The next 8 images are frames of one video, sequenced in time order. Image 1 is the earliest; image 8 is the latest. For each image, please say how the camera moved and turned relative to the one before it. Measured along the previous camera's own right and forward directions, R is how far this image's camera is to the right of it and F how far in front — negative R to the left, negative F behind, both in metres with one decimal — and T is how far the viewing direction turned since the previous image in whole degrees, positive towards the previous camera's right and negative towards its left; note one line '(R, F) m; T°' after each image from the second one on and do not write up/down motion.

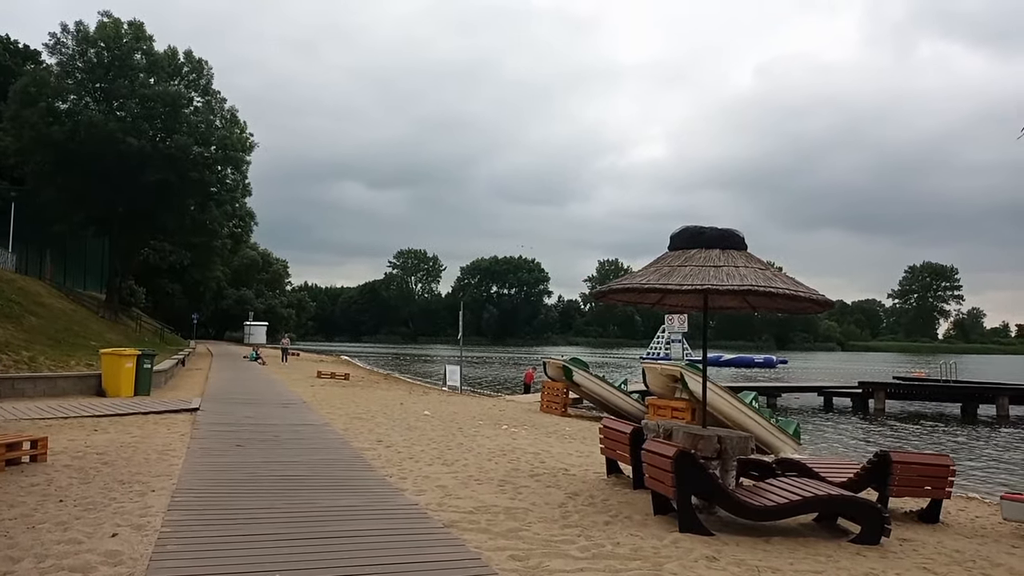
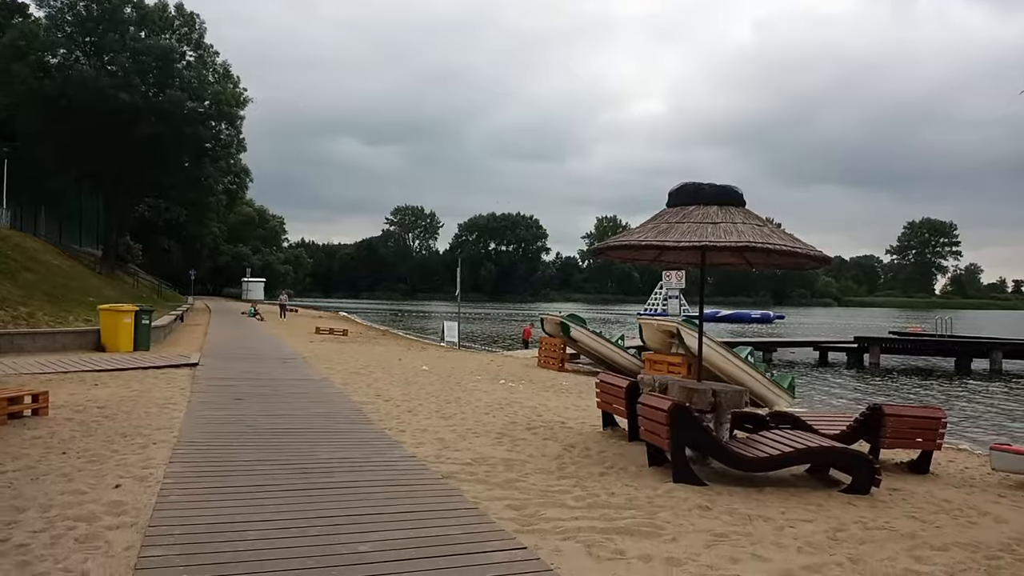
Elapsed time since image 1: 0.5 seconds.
(0.0, 0.0) m; 0°
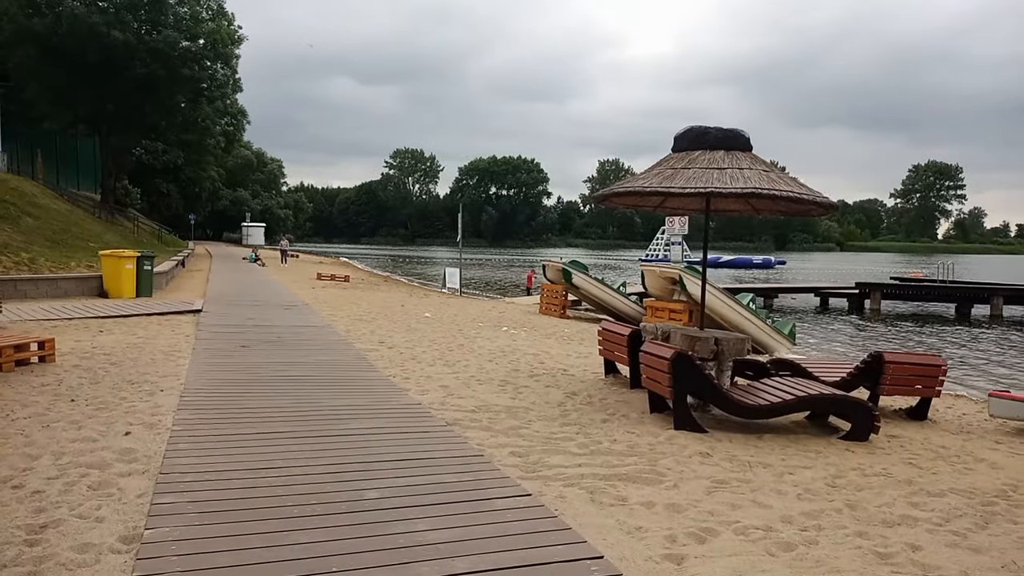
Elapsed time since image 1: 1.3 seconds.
(0.0, 0.0) m; 0°
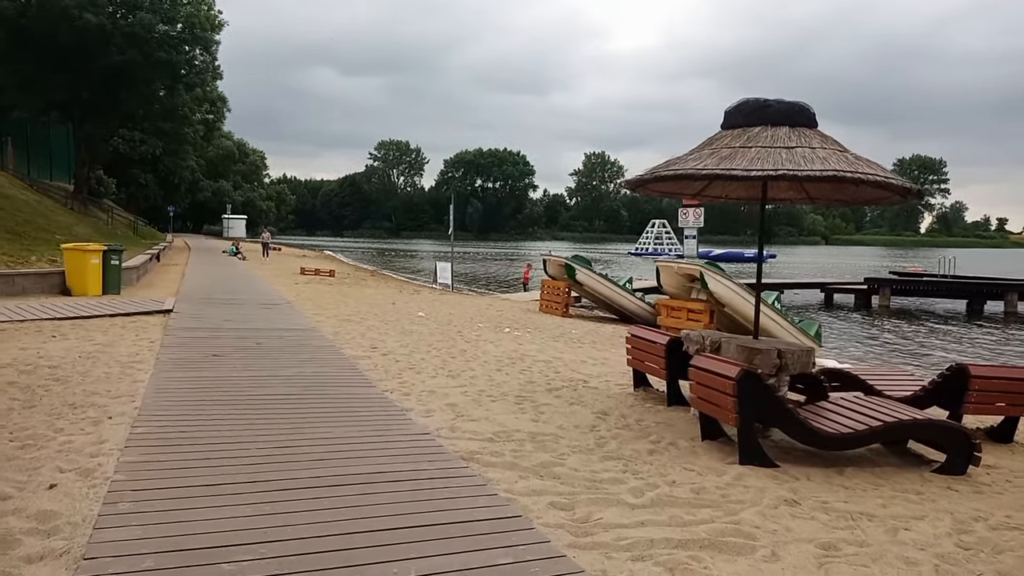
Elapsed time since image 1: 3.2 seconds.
(-0.4, +1.3) m; +1°
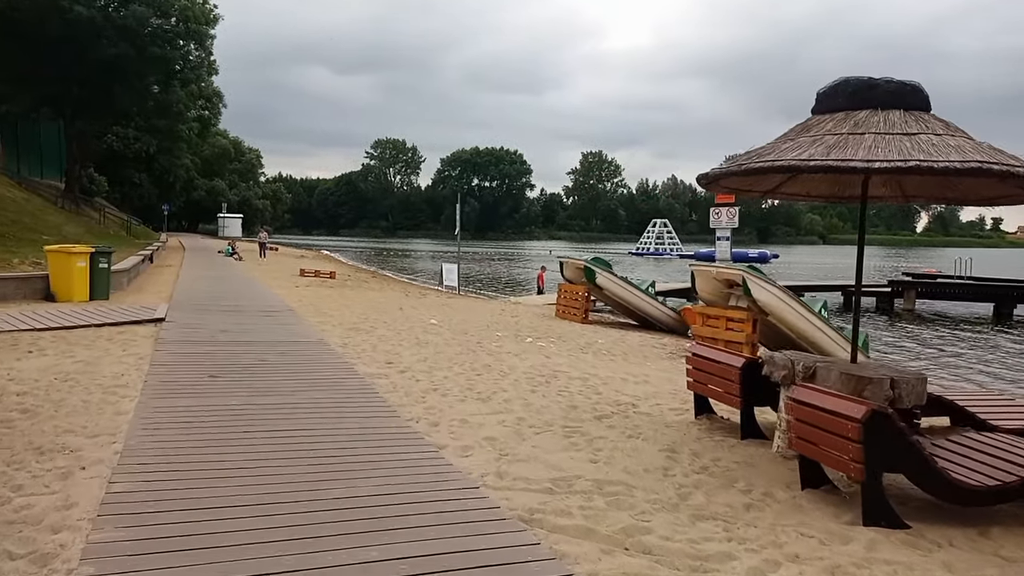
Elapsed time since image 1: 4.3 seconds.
(-0.5, +1.1) m; 0°
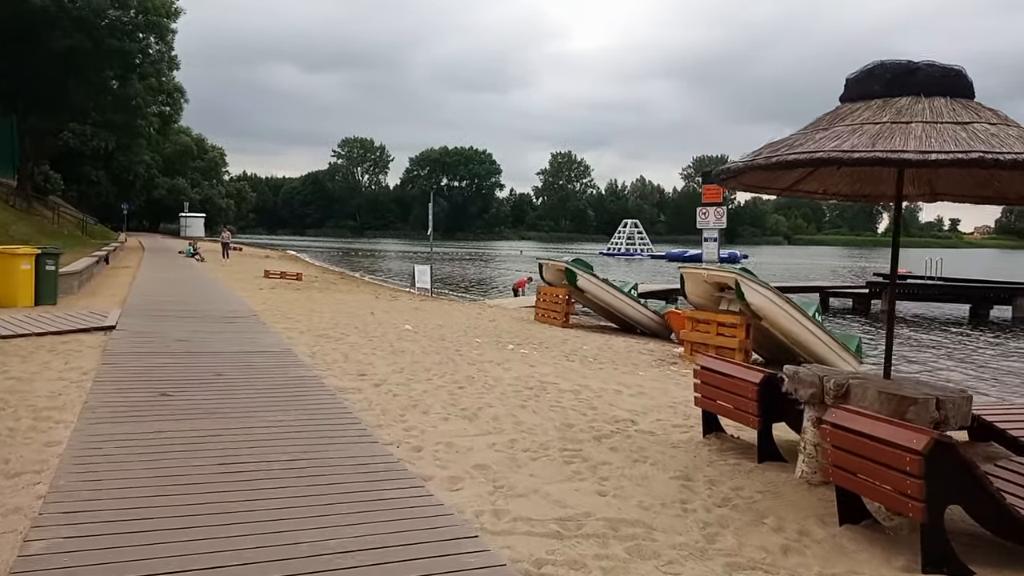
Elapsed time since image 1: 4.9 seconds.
(-0.2, +0.7) m; +2°
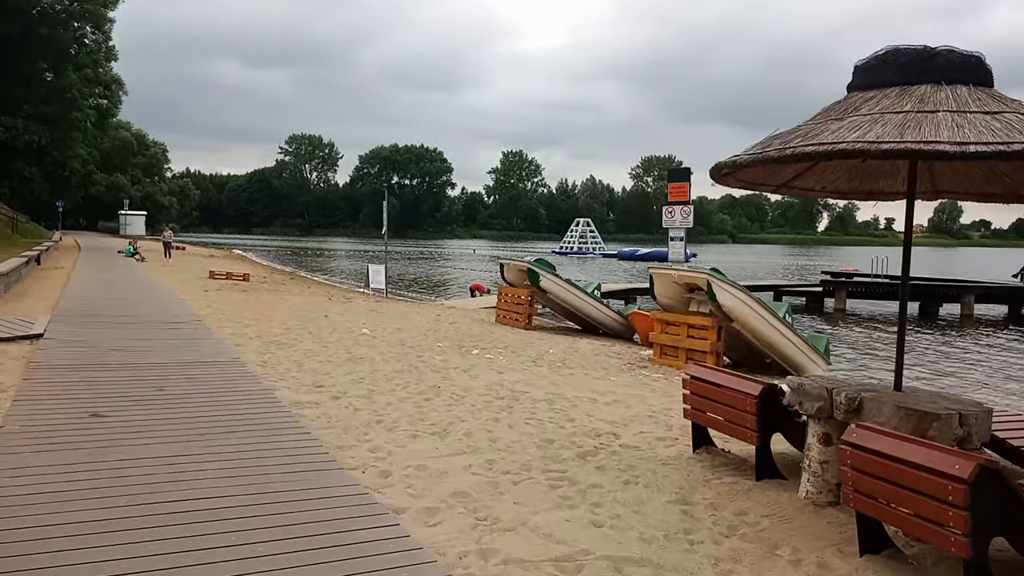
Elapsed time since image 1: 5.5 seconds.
(-0.2, +0.6) m; +4°
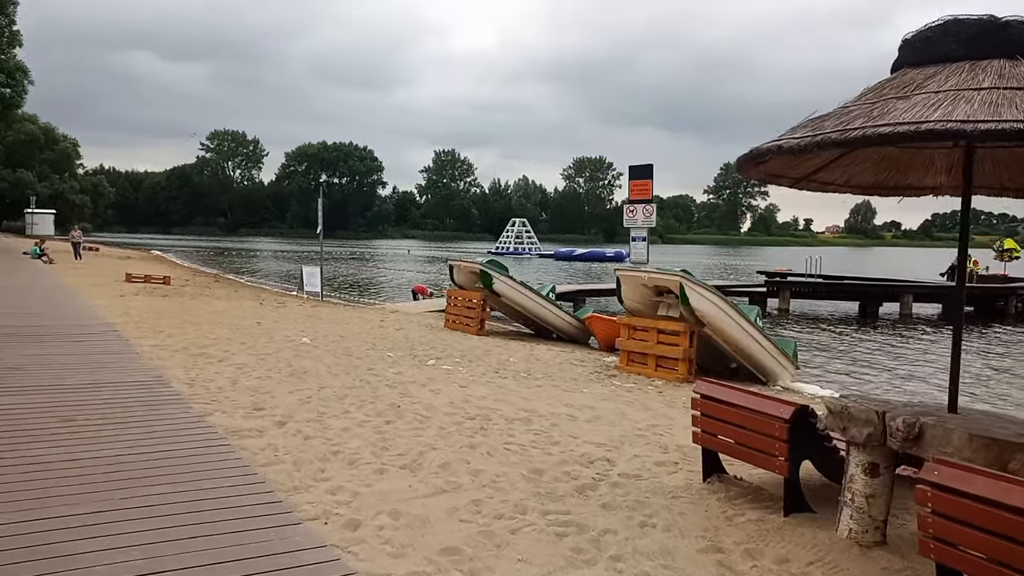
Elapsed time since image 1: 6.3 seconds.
(-0.4, +0.9) m; +5°
